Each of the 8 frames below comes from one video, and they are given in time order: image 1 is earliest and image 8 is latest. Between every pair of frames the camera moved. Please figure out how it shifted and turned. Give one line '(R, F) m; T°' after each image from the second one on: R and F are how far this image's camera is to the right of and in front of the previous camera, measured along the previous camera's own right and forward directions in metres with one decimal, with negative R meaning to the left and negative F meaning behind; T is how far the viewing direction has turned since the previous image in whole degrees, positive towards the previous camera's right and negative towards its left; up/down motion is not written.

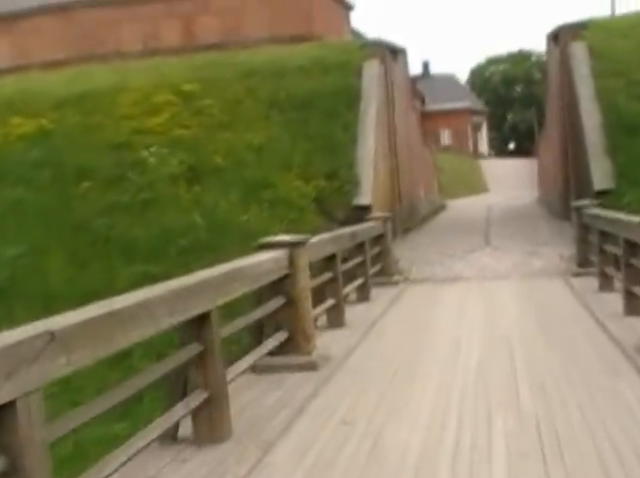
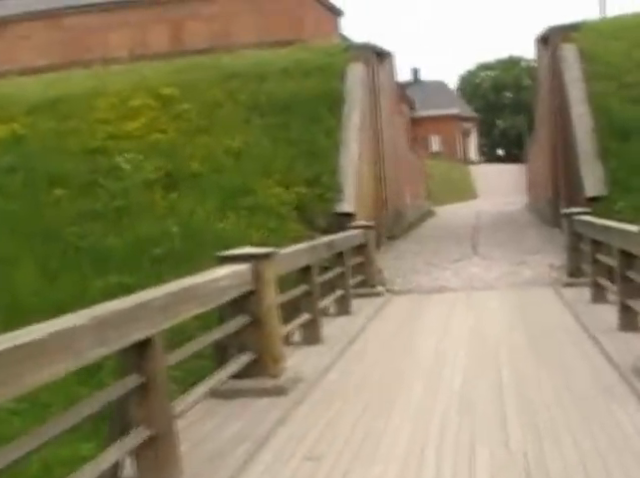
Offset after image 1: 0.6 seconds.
(+0.2, +0.6) m; +1°
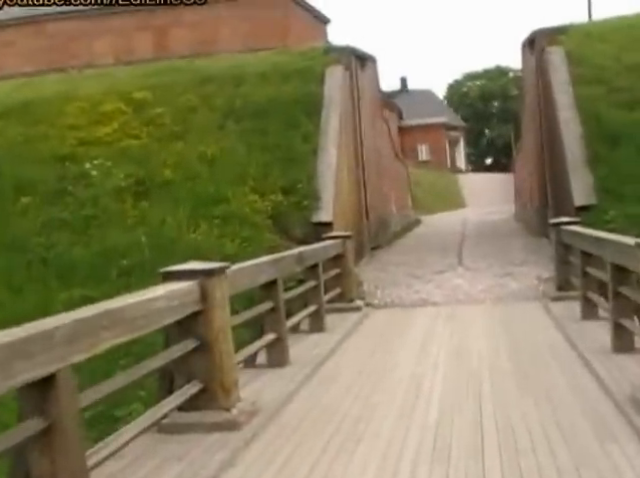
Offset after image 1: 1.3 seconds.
(+0.2, +0.7) m; +1°
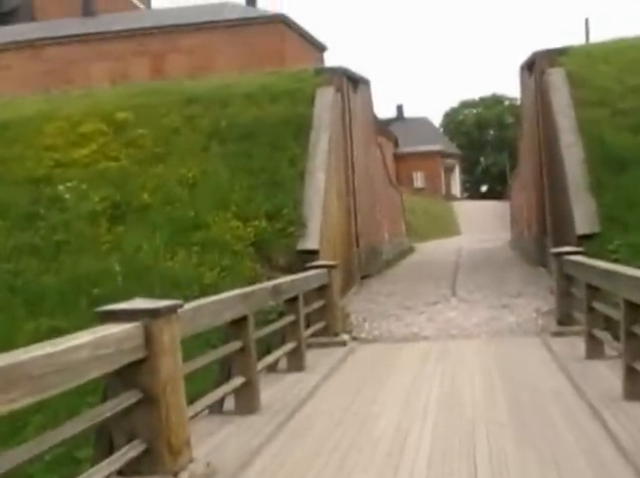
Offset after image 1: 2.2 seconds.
(+0.2, +0.8) m; 0°
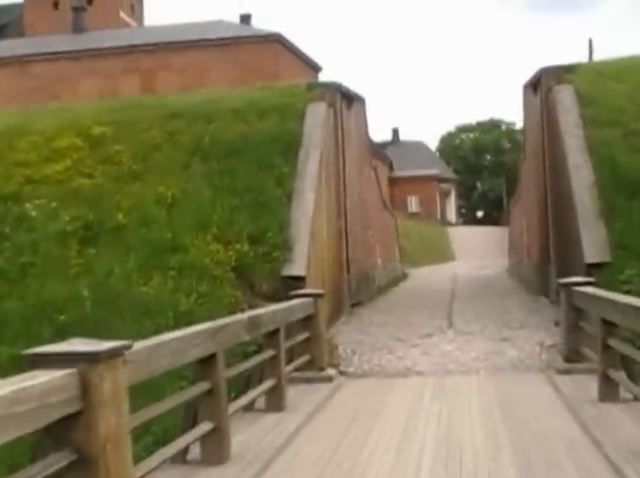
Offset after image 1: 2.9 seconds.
(+0.1, +1.0) m; 0°
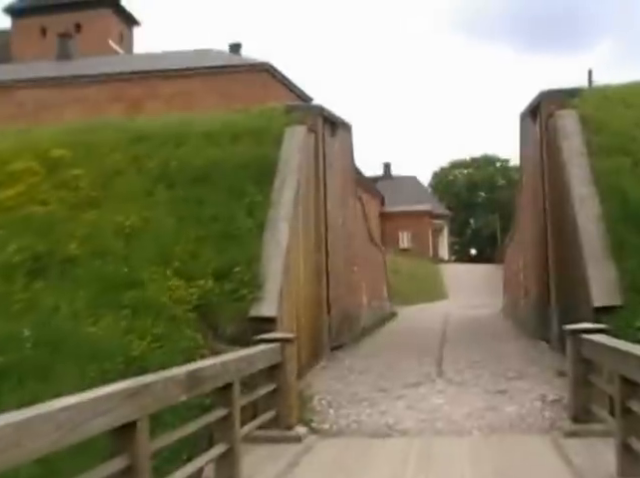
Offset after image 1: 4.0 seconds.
(+0.2, +1.3) m; +1°
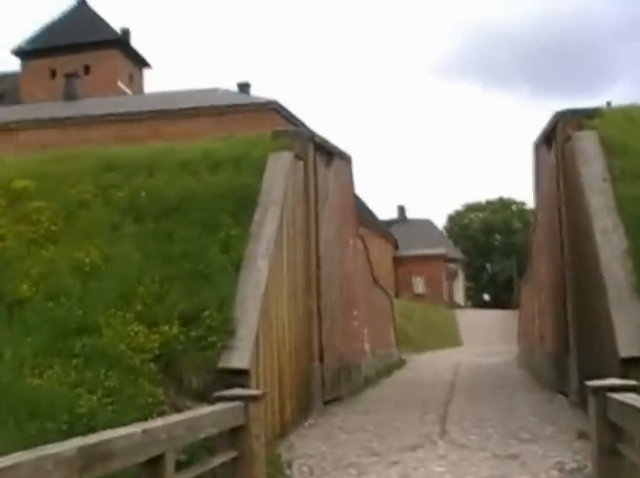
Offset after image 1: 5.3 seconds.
(+0.4, +1.4) m; -1°
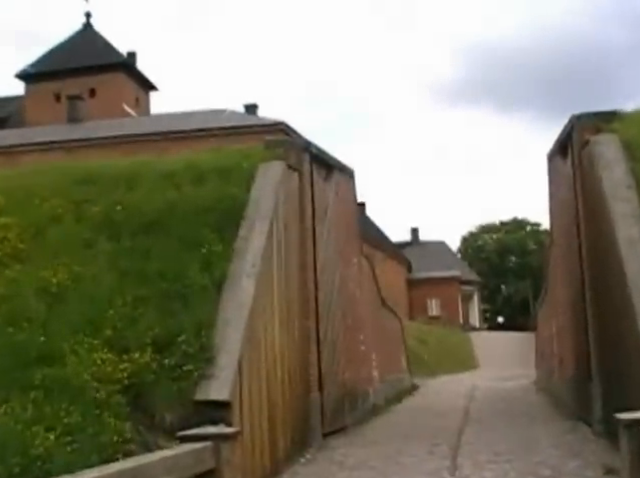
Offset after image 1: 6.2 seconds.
(+0.3, +1.0) m; -1°
